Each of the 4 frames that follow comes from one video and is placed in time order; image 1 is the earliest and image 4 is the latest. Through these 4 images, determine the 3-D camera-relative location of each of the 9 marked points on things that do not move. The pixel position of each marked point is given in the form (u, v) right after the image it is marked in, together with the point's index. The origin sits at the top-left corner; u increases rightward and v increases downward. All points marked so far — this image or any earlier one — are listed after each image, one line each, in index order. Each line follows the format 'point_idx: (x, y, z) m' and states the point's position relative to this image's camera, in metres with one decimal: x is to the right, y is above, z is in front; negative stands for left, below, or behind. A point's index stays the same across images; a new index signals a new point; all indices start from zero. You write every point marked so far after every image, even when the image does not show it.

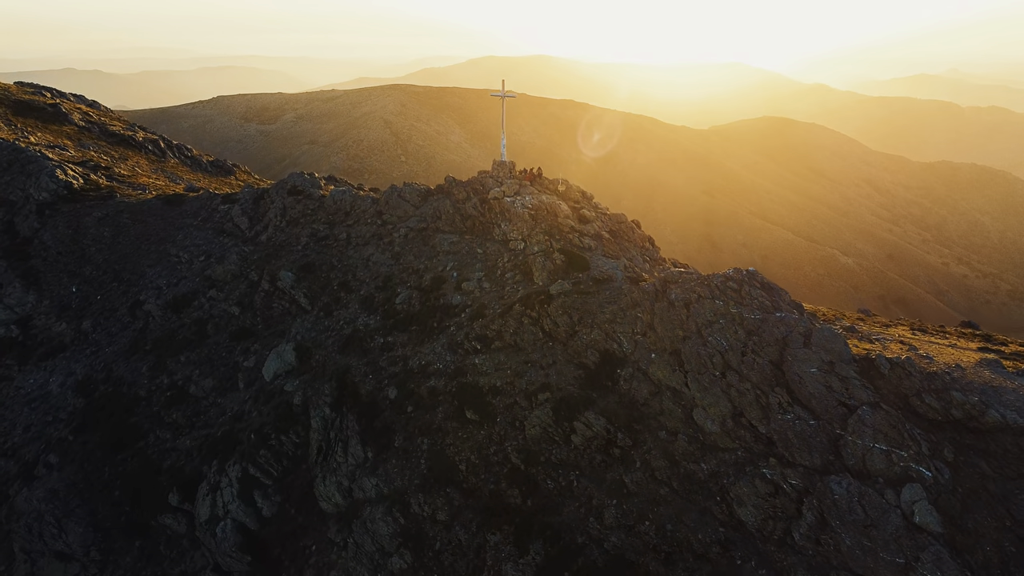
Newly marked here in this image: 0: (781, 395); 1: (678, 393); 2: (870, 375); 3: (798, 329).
0: (+5.5, -2.2, +16.5) m
1: (+3.7, -2.3, +18.1) m
2: (+7.2, -1.8, +16.2) m
3: (+6.3, -1.0, +17.8) m
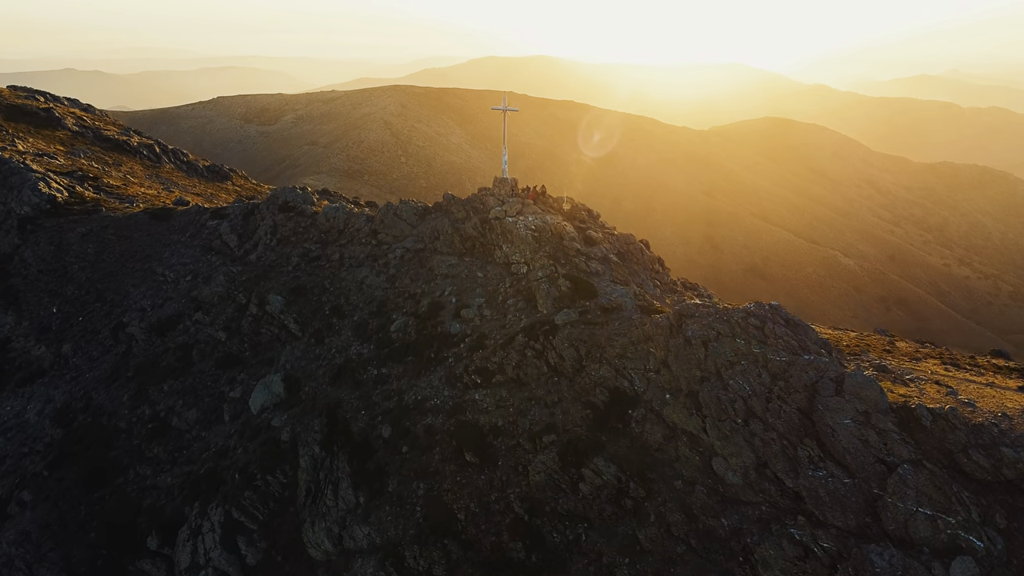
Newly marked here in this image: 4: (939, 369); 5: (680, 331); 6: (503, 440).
0: (+5.5, -3.0, +15.0) m
1: (+3.8, -3.1, +16.6) m
2: (+7.2, -2.5, +14.7) m
3: (+6.4, -1.7, +16.3) m
4: (+10.3, -2.0, +19.5) m
5: (+3.9, -1.0, +18.6) m
6: (-0.2, -3.6, +19.0) m
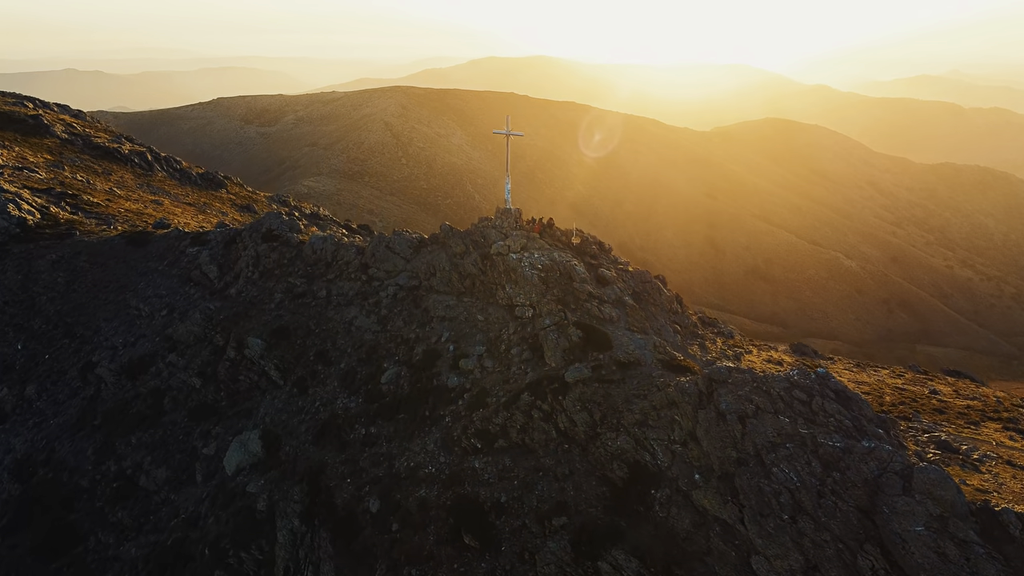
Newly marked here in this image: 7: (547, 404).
0: (+5.6, -4.2, +12.6) m
1: (+3.9, -4.3, +14.3) m
2: (+7.3, -3.7, +12.4) m
3: (+6.5, -2.9, +14.0) m
4: (+10.4, -3.2, +17.1) m
5: (+4.0, -2.2, +16.3) m
6: (-0.1, -4.8, +16.6) m
7: (+0.8, -2.6, +18.3) m
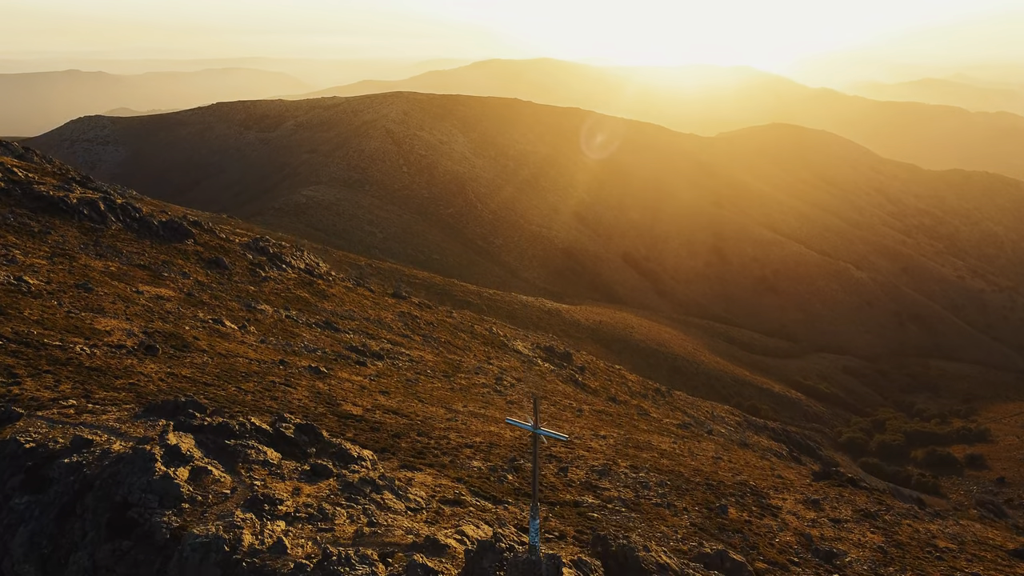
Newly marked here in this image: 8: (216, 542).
0: (+6.0, -10.6, +1.2) m
1: (+4.3, -10.7, +2.8) m
2: (+7.7, -10.2, +0.9) m
3: (+6.9, -9.4, +2.5) m
4: (+10.8, -9.6, +5.7) m
5: (+4.4, -8.6, +4.8) m
6: (+0.3, -11.2, +5.2) m
7: (+1.2, -9.0, +6.9) m
8: (-5.6, -4.8, +15.2) m
